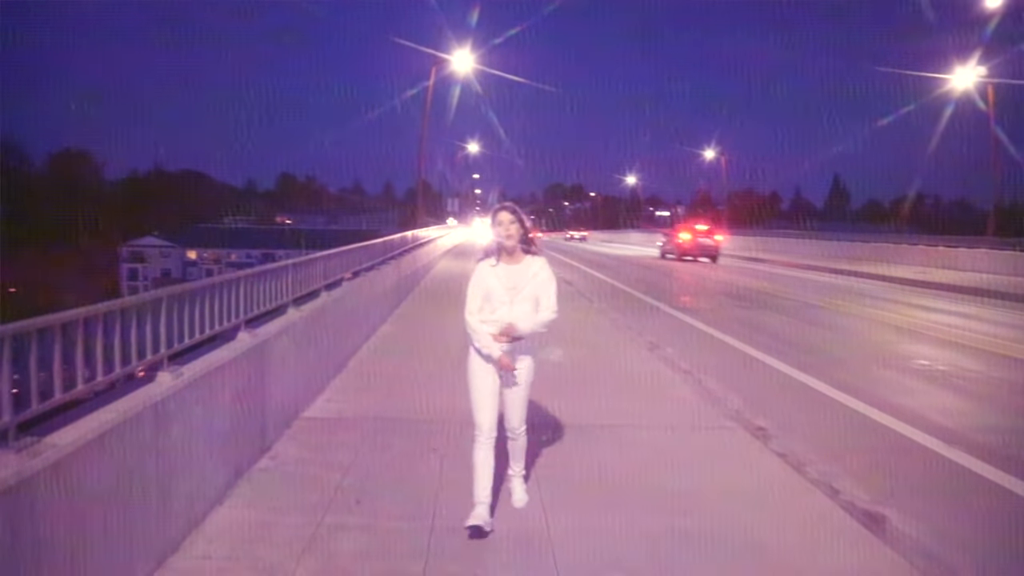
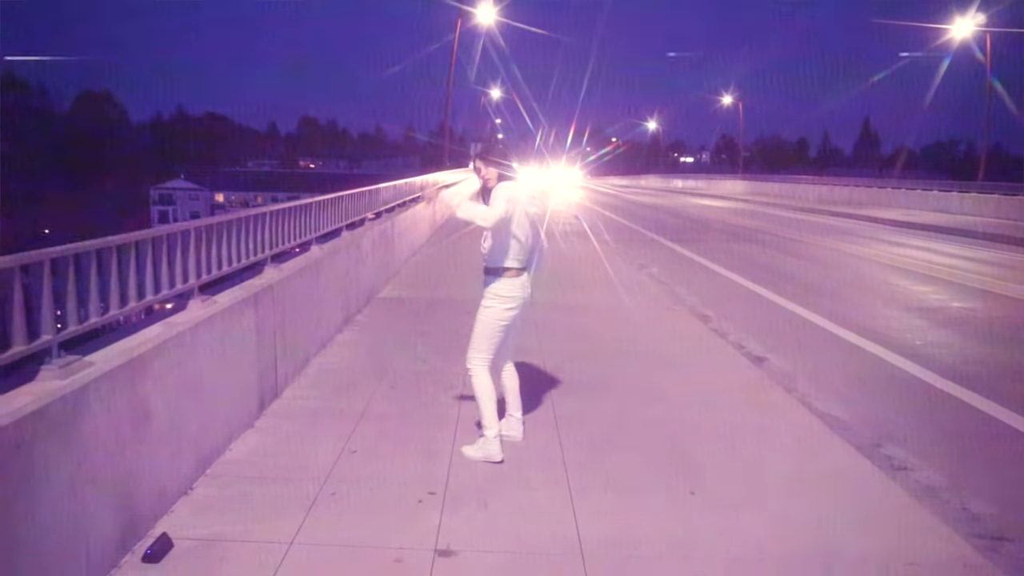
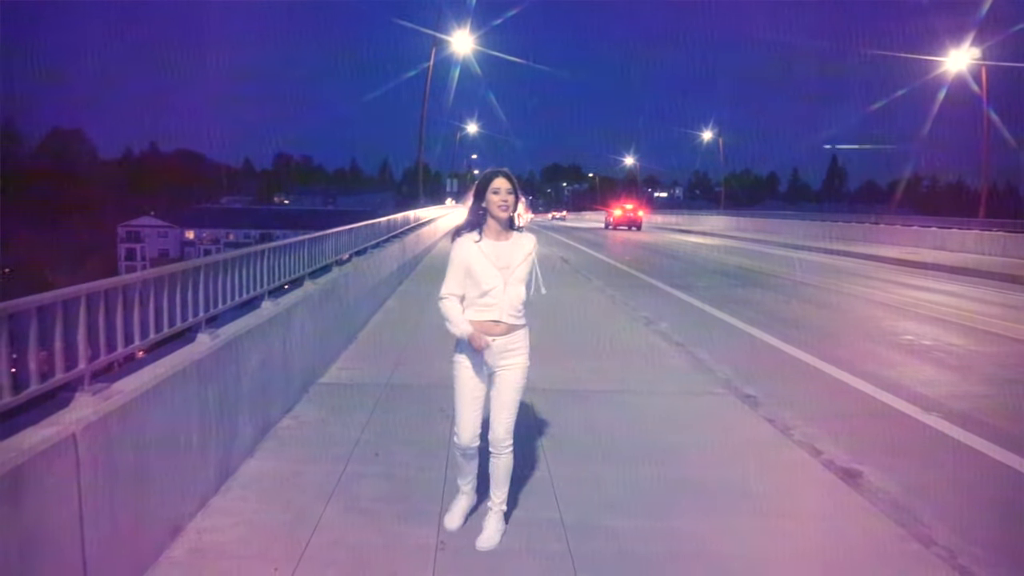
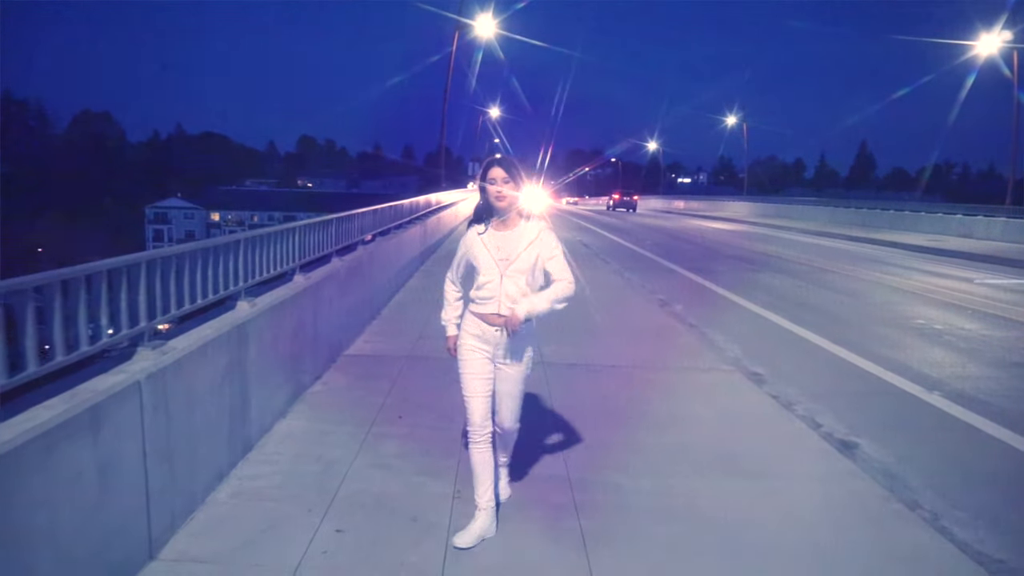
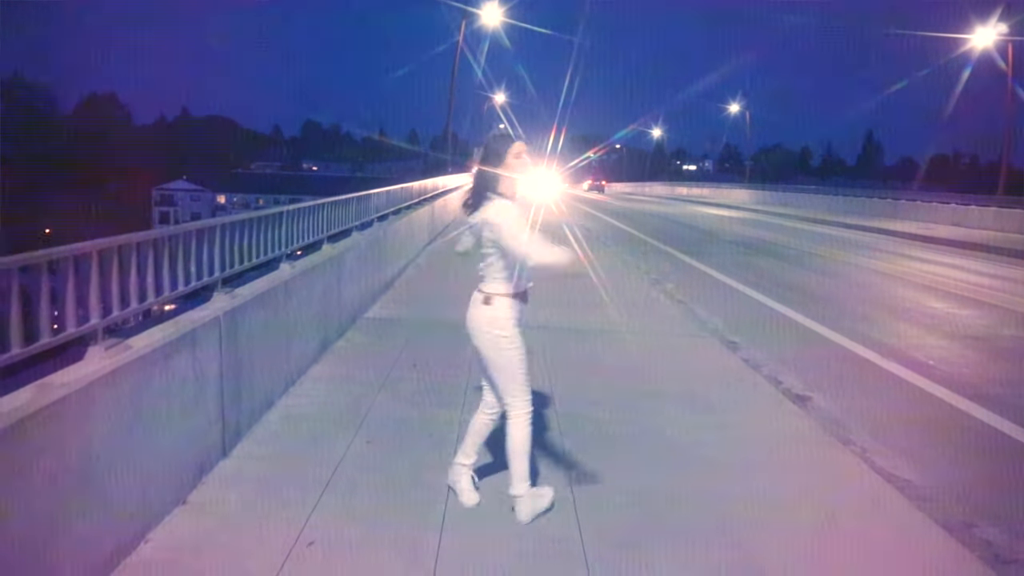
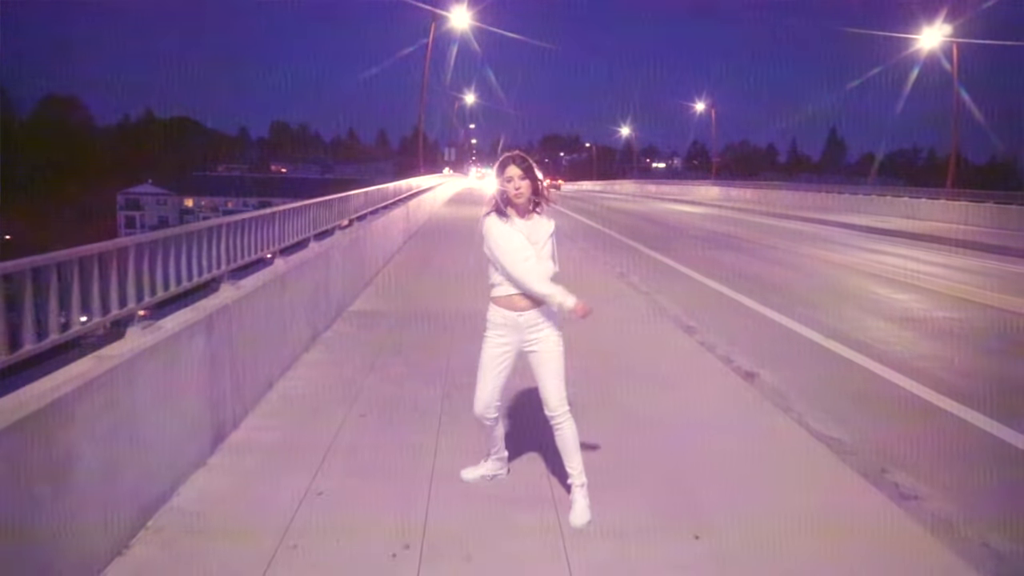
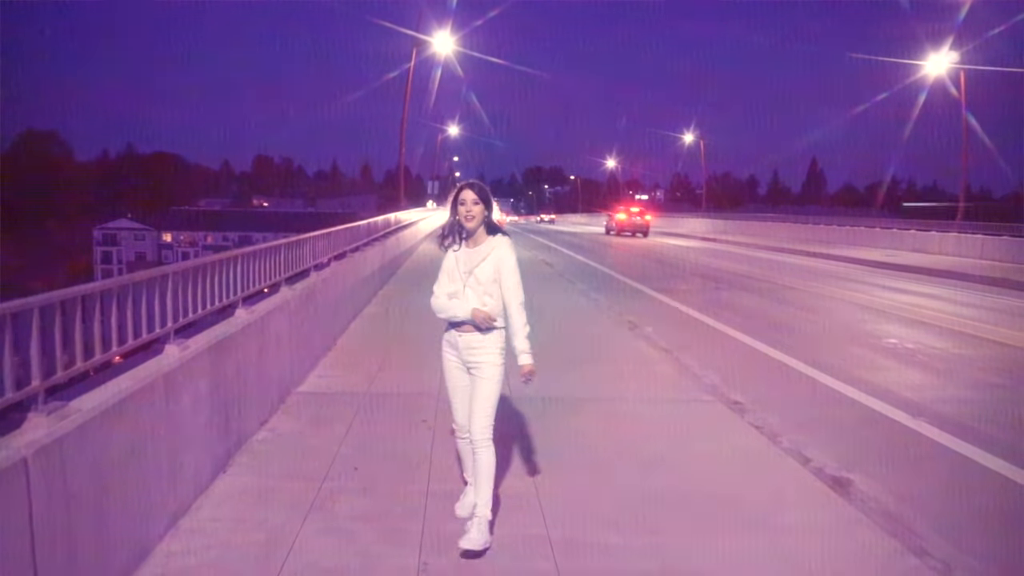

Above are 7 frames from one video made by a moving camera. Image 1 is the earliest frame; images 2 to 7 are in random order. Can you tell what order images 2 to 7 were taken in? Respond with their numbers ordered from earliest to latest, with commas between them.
7, 3, 4, 5, 6, 2
